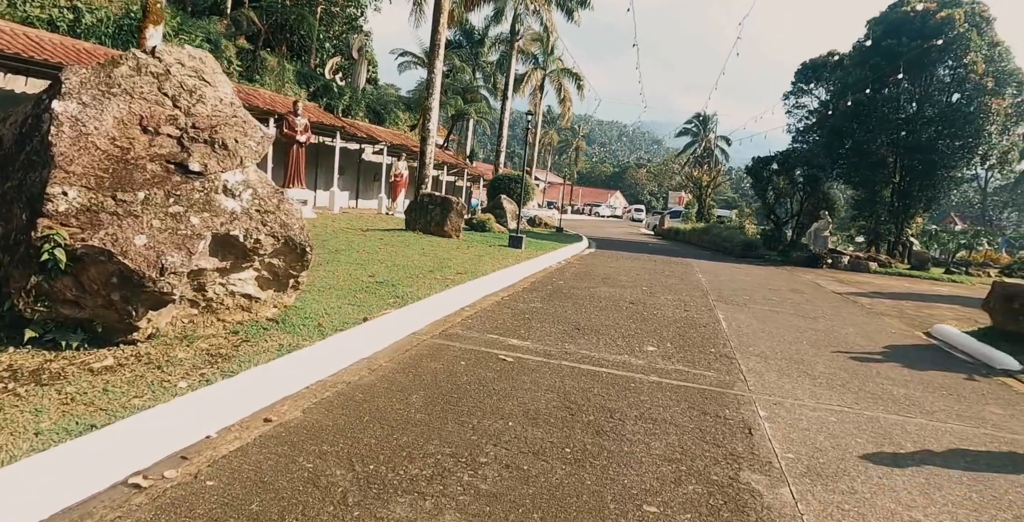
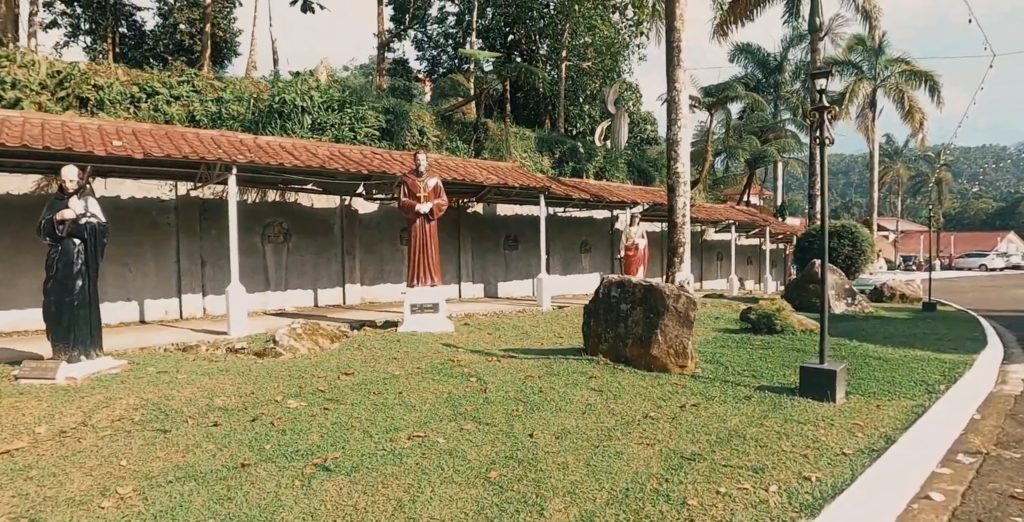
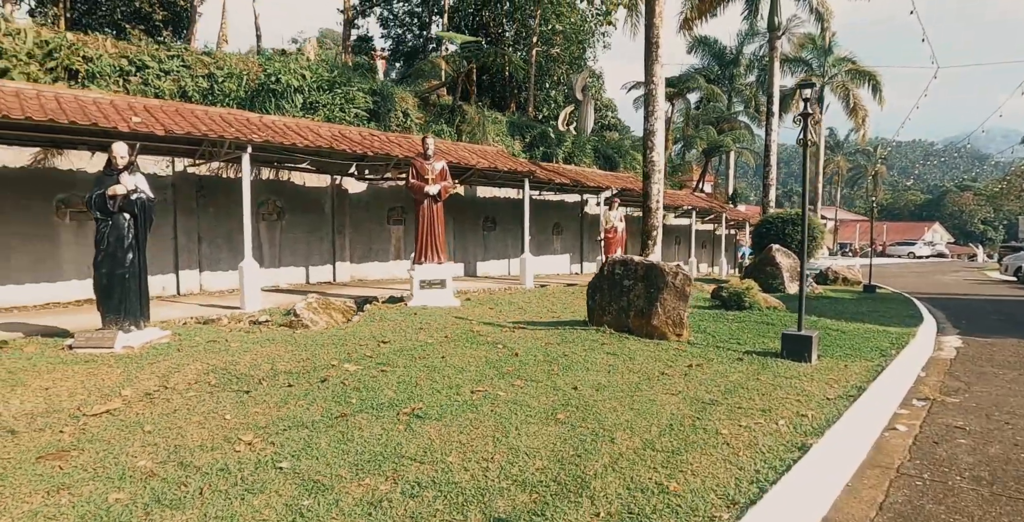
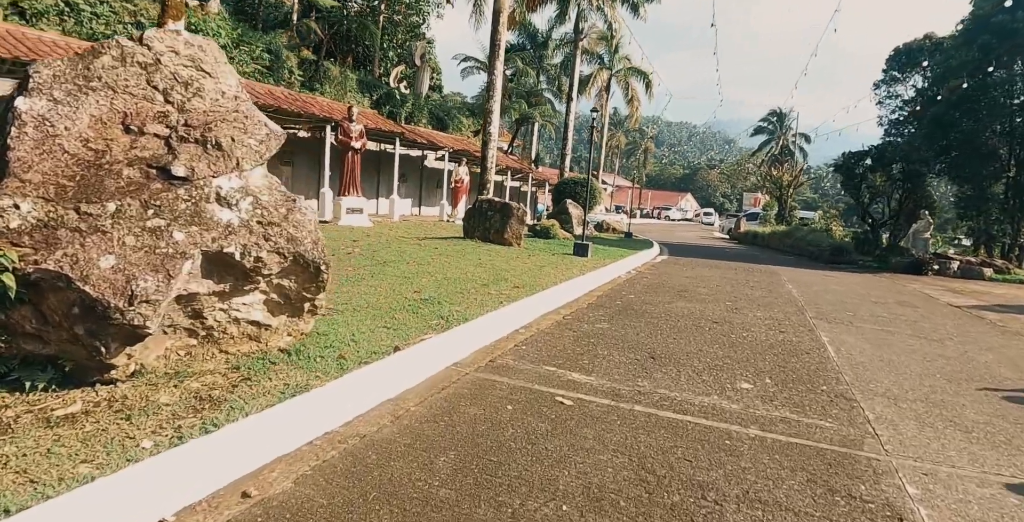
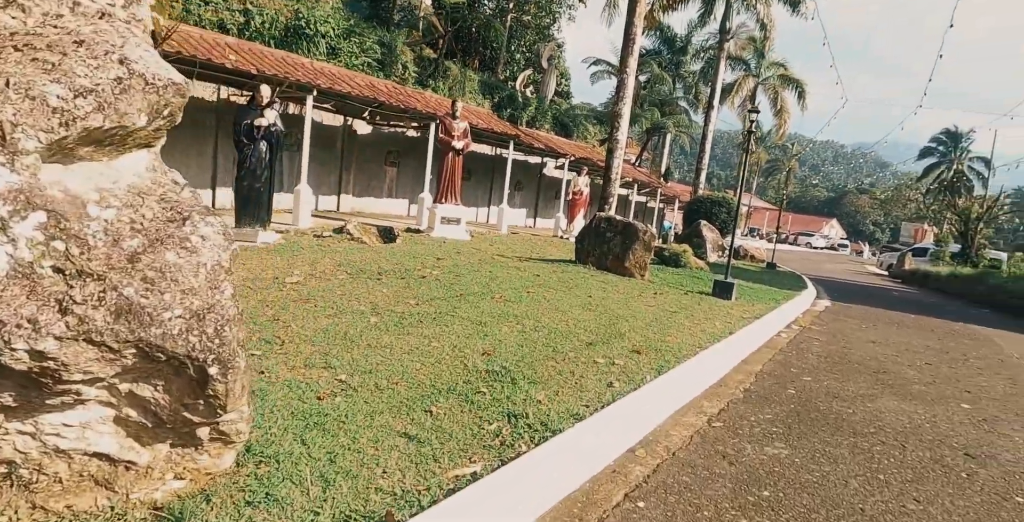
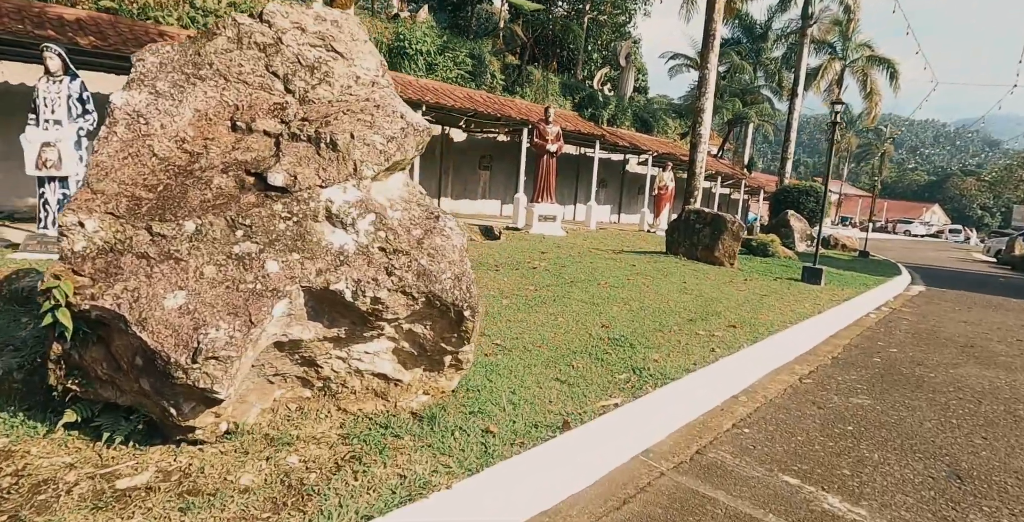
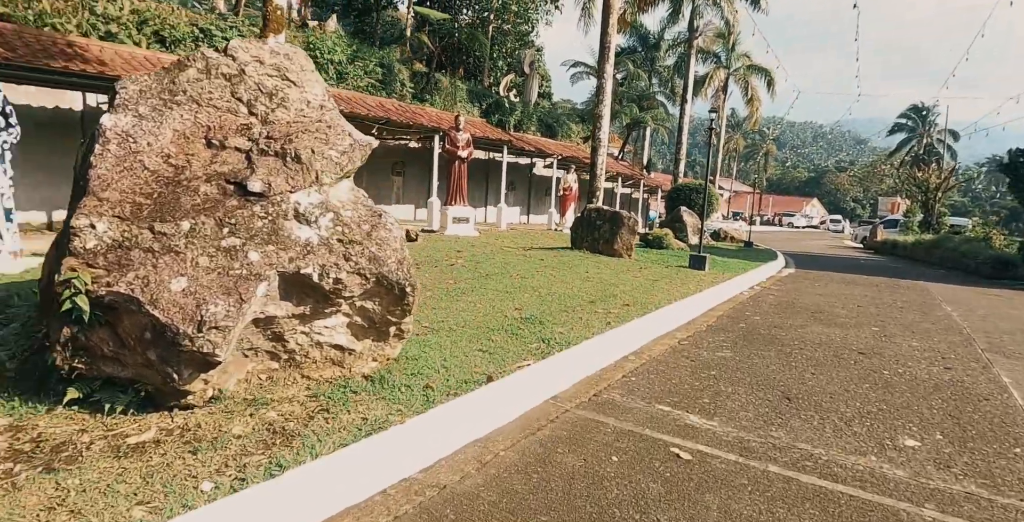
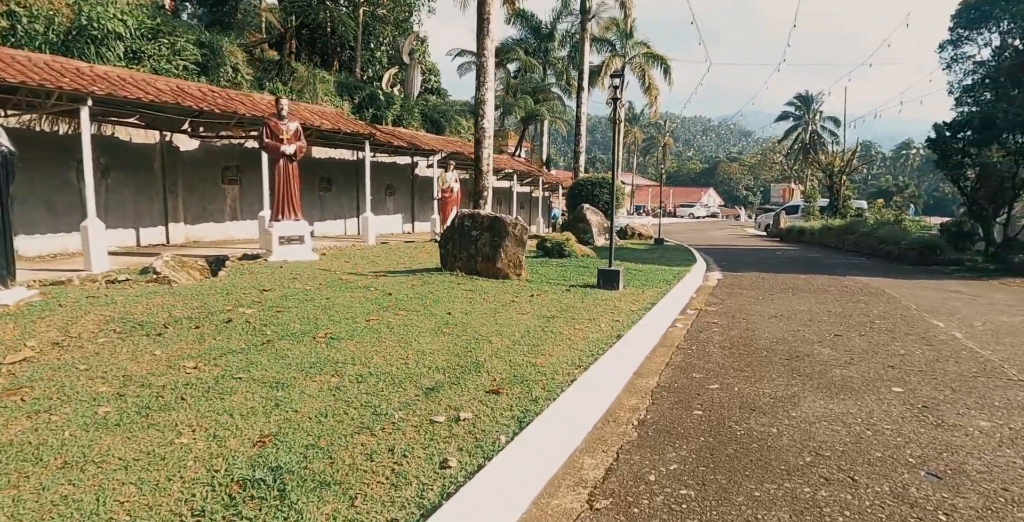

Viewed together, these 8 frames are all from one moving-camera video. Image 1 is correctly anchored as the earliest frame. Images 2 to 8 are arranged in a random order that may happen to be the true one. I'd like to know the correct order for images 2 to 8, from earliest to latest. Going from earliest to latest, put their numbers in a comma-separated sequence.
4, 7, 6, 5, 8, 3, 2
